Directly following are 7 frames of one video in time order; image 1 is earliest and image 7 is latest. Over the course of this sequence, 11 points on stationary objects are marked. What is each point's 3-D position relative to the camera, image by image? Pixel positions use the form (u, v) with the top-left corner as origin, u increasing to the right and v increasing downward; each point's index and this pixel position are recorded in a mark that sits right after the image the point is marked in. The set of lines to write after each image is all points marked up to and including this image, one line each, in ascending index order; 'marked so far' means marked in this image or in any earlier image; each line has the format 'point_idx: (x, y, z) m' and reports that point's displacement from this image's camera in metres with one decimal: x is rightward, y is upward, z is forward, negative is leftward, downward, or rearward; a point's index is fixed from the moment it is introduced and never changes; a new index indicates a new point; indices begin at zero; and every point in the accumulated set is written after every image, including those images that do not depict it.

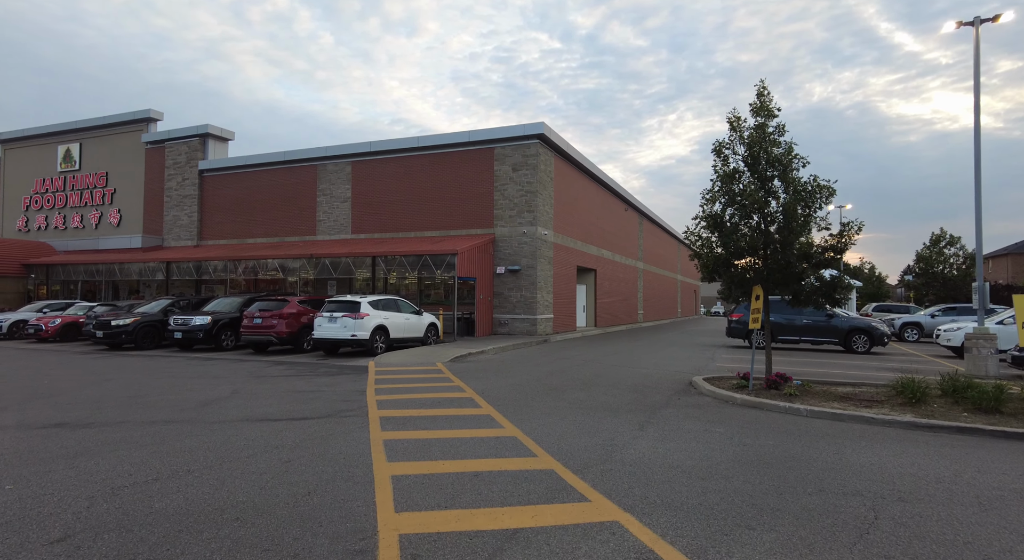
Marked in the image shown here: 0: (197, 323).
0: (-9.6, -1.3, +18.2) m
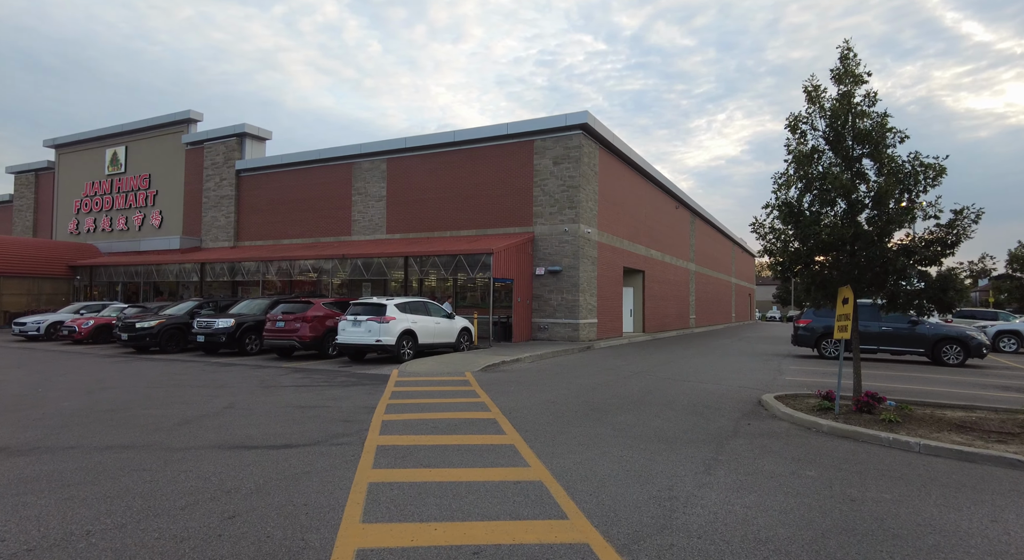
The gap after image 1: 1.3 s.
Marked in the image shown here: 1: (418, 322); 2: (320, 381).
0: (-8.4, -1.3, +17.3) m
1: (-2.5, -1.1, +15.9) m
2: (-3.9, -2.0, +12.1) m
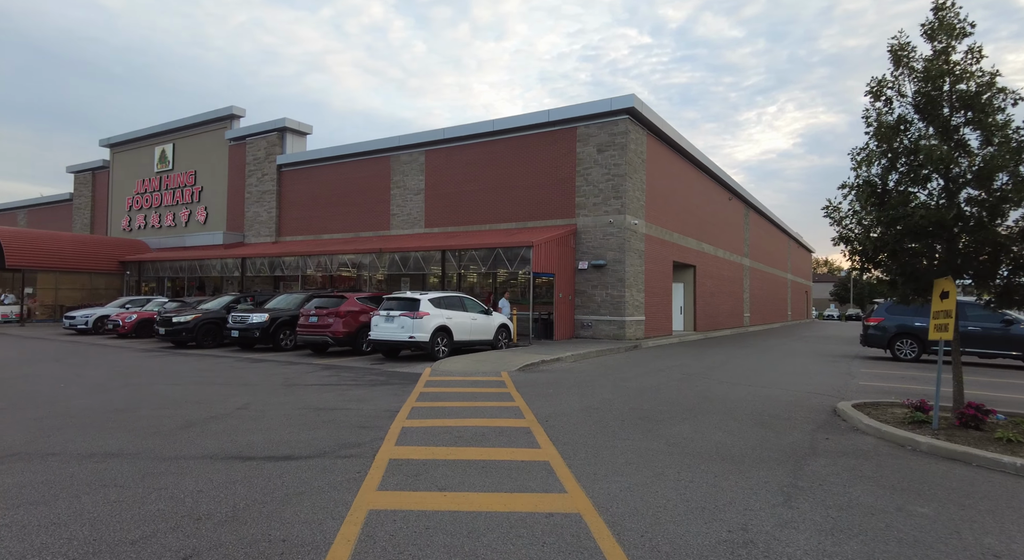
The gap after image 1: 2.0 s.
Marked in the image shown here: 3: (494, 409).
0: (-7.3, -1.2, +17.0) m
1: (-1.5, -1.0, +15.1) m
2: (-3.1, -1.9, +11.4) m
3: (-0.2, -1.8, +8.1) m
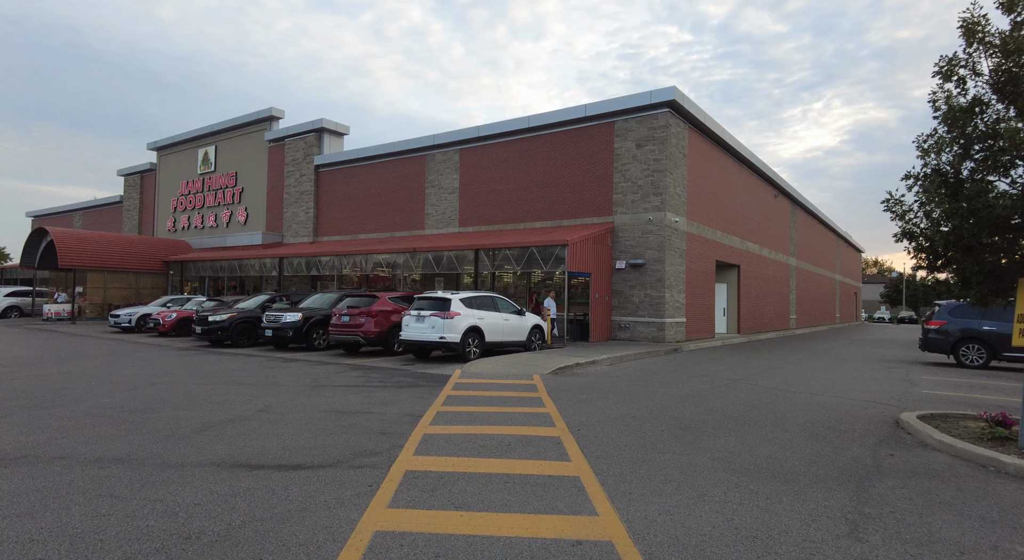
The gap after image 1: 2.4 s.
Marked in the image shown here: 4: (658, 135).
0: (-6.4, -1.1, +16.9) m
1: (-0.7, -0.9, +14.7) m
2: (-2.5, -1.9, +11.1) m
3: (+0.1, -1.7, +7.7) m
4: (+4.7, +4.7, +19.4) m
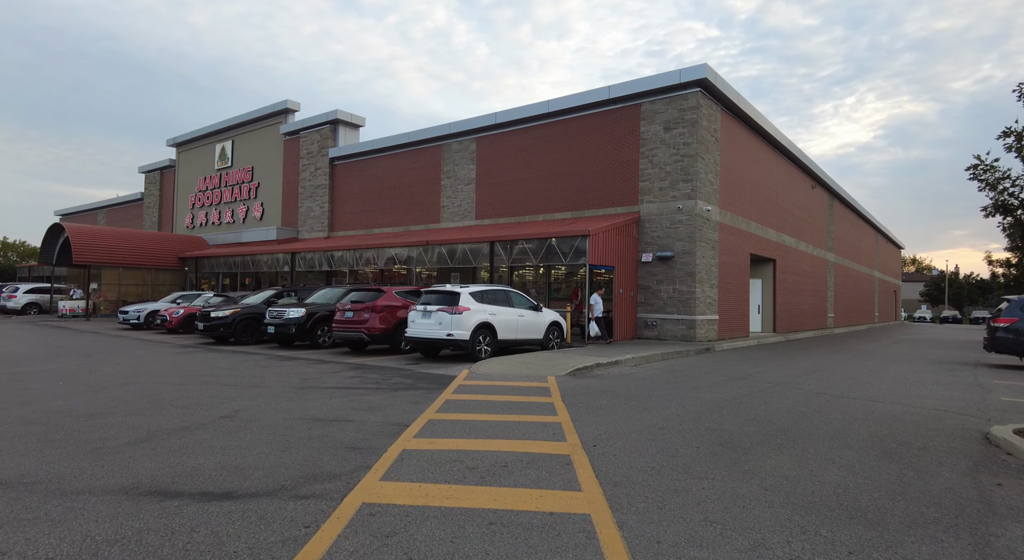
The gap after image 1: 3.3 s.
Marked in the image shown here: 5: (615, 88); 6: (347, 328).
0: (-5.9, -1.0, +16.0) m
1: (-0.3, -0.8, +13.5) m
2: (-2.3, -1.7, +10.0) m
3: (+0.2, -1.6, +6.5) m
4: (+5.3, +4.9, +17.9) m
5: (+3.3, +6.1, +19.1) m
6: (-4.0, -1.2, +14.5) m
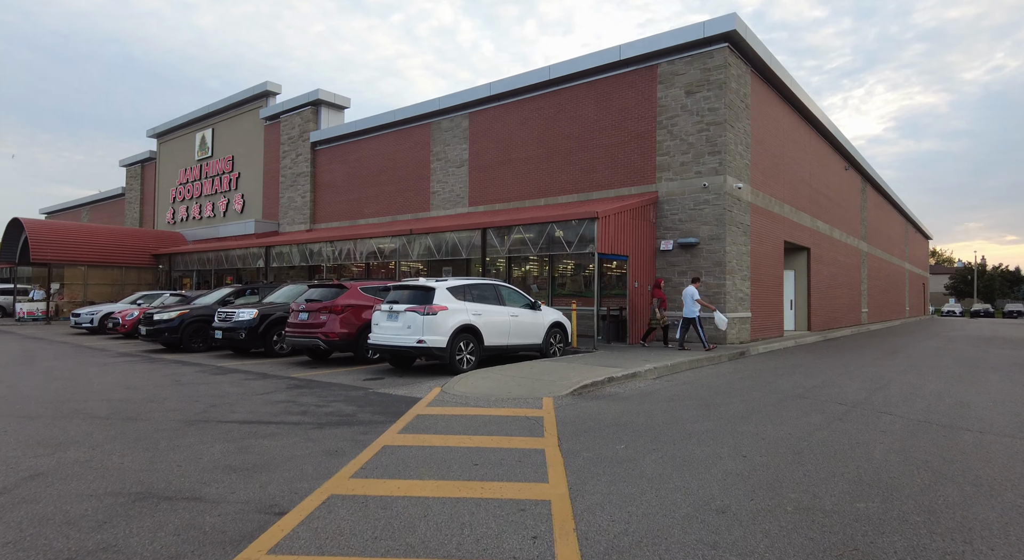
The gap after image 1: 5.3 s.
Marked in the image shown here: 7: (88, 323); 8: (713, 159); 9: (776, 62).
0: (-6.1, -0.9, +13.4) m
1: (-0.5, -0.6, +10.8) m
2: (-2.6, -1.6, +7.3) m
3: (-0.1, -1.4, +3.8) m
4: (+5.1, +5.1, +15.1) m
5: (+3.1, +6.4, +16.3) m
6: (-4.1, -1.0, +11.8) m
7: (-14.2, -1.4, +20.0) m
8: (+5.0, +3.0, +15.0) m
9: (+7.6, +6.3, +17.1) m
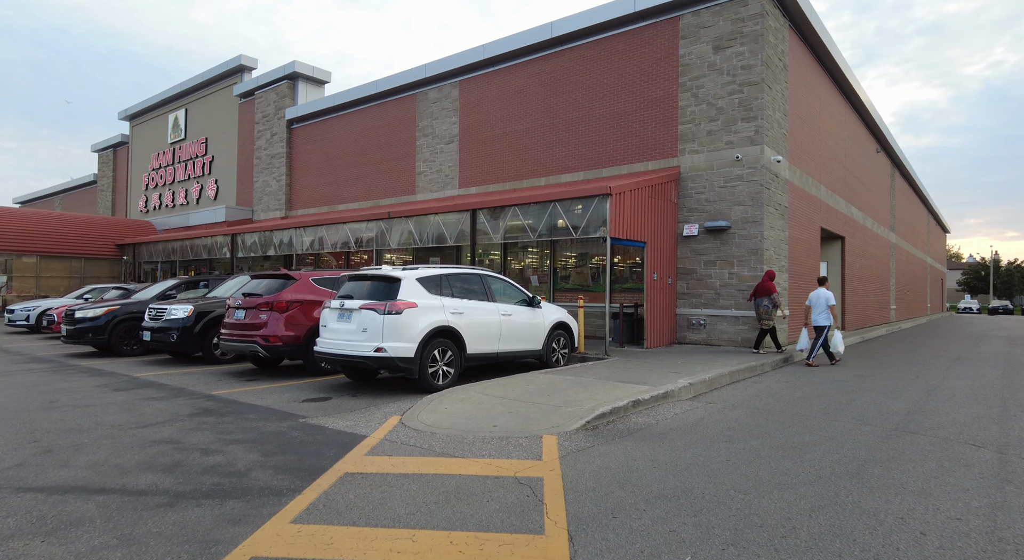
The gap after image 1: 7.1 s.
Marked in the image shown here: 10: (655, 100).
0: (-6.2, -0.7, +10.9) m
1: (-0.6, -0.5, +8.3) m
2: (-2.7, -1.4, +4.8) m
3: (-0.2, -1.3, +1.3) m
4: (+5.0, +5.3, +12.6) m
5: (+3.0, +6.5, +13.8) m
6: (-4.3, -0.9, +9.4) m
7: (-14.3, -1.2, +17.6) m
8: (+4.9, +3.2, +12.5) m
9: (+7.5, +6.4, +14.6) m
10: (+3.3, +4.2, +13.9) m
